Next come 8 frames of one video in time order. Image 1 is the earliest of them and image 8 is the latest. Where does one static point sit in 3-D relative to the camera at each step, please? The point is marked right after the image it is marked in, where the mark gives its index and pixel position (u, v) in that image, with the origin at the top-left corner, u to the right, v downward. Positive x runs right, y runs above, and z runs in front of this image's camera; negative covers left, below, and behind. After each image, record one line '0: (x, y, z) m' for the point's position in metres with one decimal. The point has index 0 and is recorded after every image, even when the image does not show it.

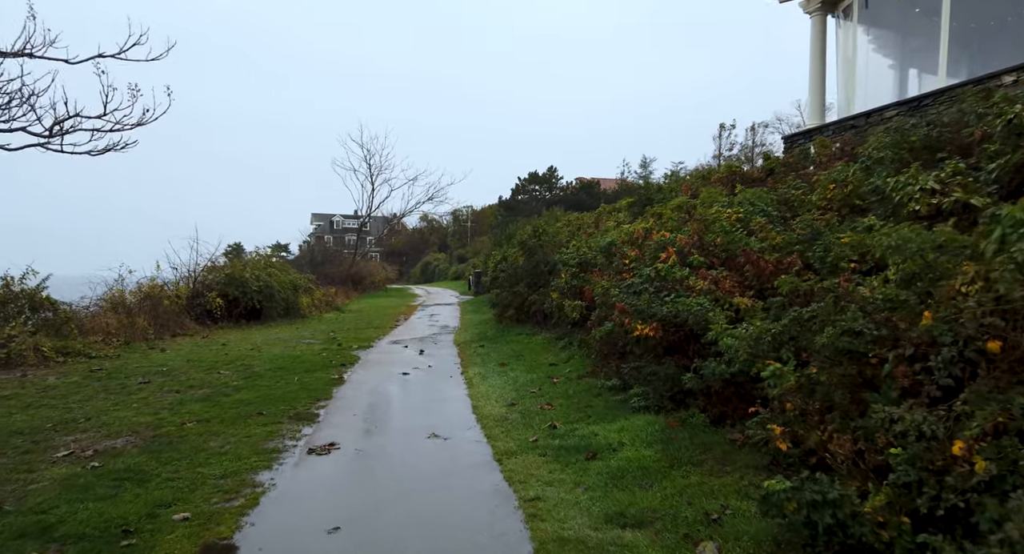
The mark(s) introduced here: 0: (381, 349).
0: (-2.8, -1.6, +13.4) m
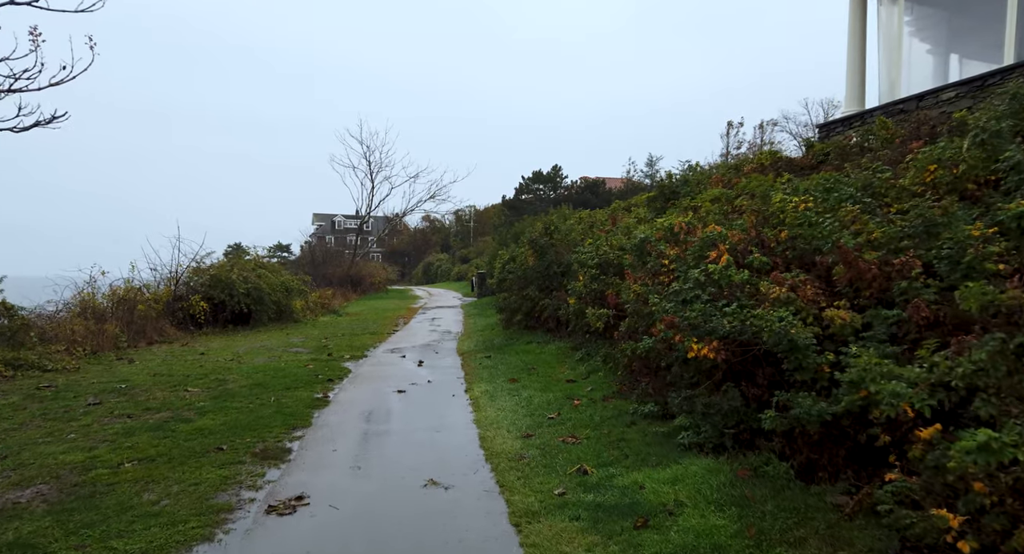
0: (-2.6, -1.6, +12.1) m
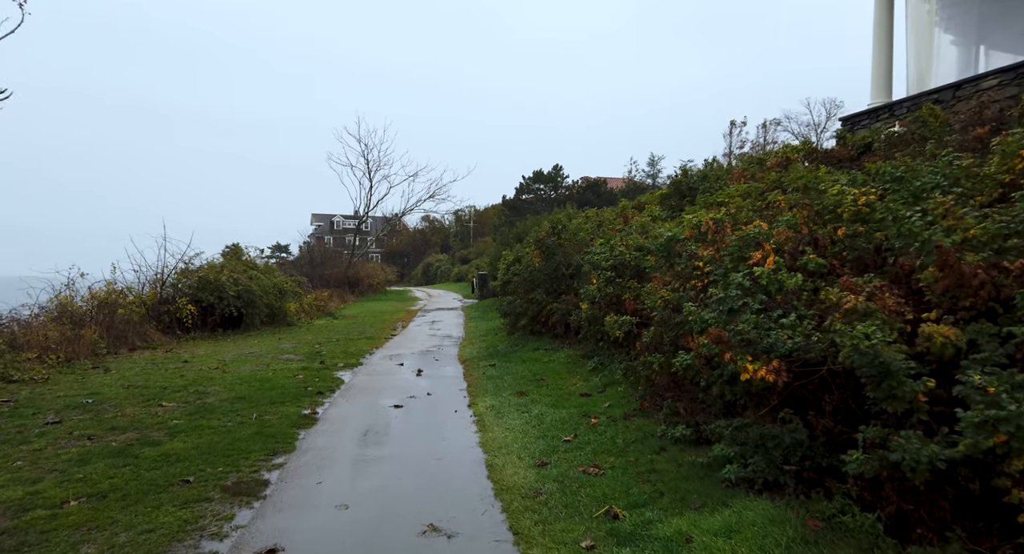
0: (-2.5, -1.7, +11.2) m
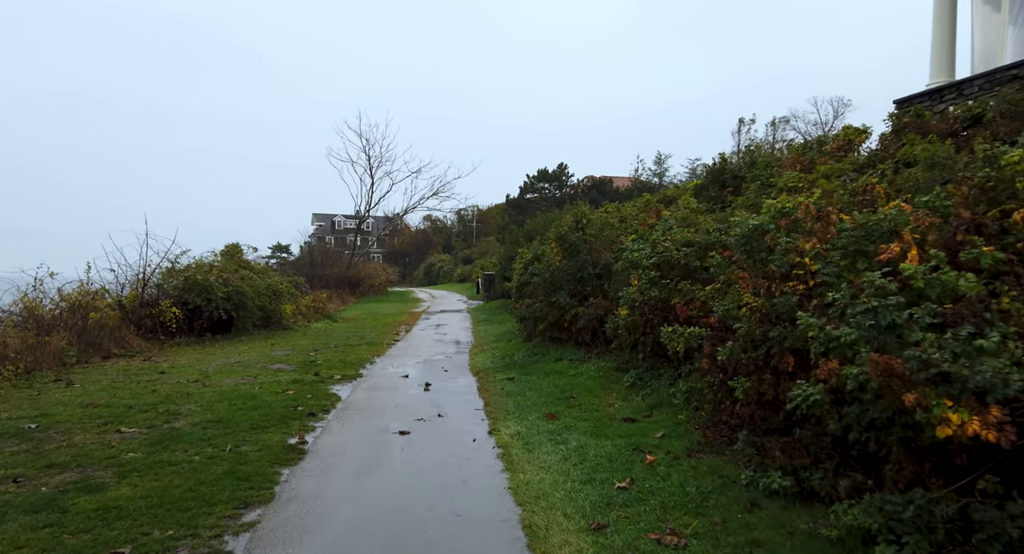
0: (-2.2, -1.7, +9.9) m
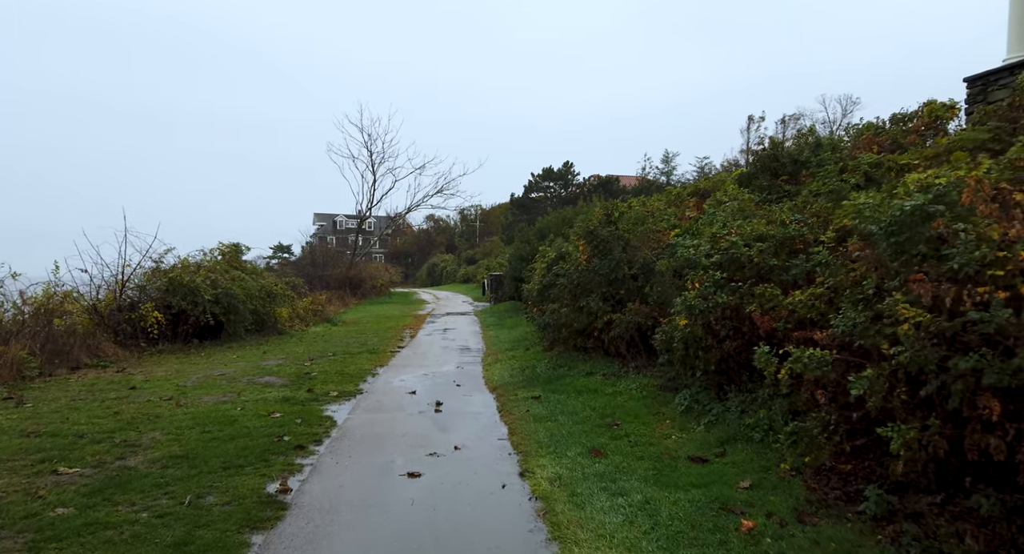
0: (-1.9, -1.7, +8.5) m
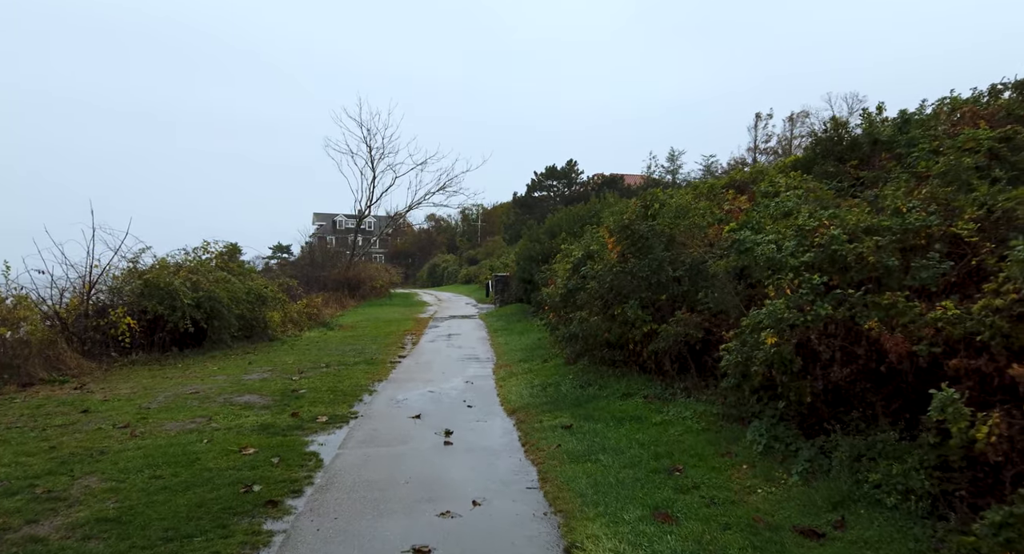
0: (-1.6, -1.7, +7.1) m
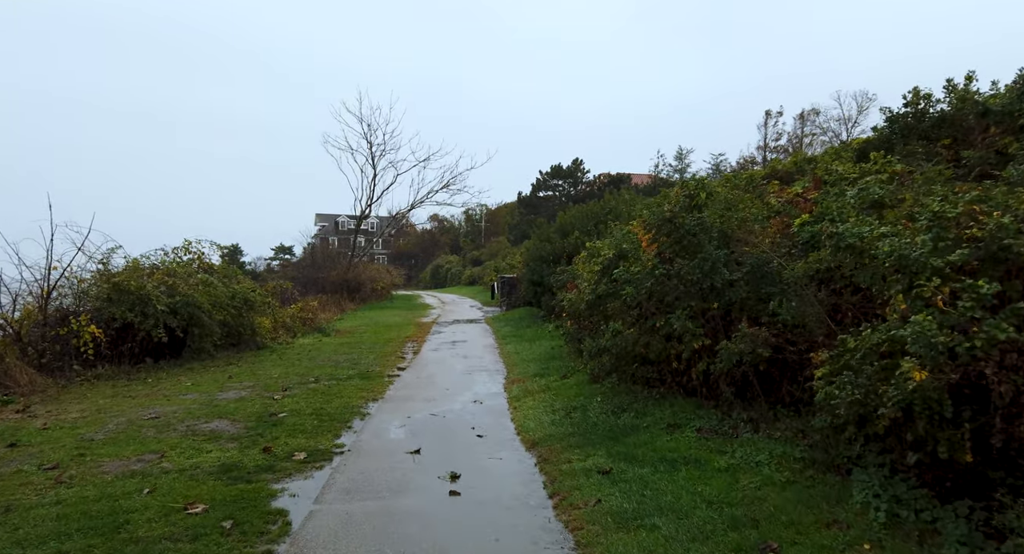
0: (-1.4, -1.8, +5.8) m
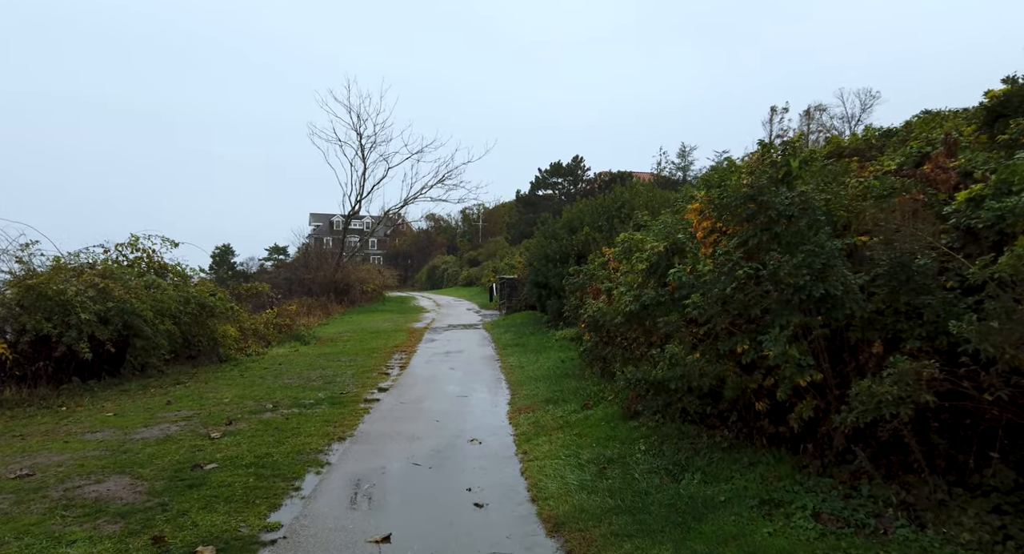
0: (-1.3, -1.8, +3.7) m
